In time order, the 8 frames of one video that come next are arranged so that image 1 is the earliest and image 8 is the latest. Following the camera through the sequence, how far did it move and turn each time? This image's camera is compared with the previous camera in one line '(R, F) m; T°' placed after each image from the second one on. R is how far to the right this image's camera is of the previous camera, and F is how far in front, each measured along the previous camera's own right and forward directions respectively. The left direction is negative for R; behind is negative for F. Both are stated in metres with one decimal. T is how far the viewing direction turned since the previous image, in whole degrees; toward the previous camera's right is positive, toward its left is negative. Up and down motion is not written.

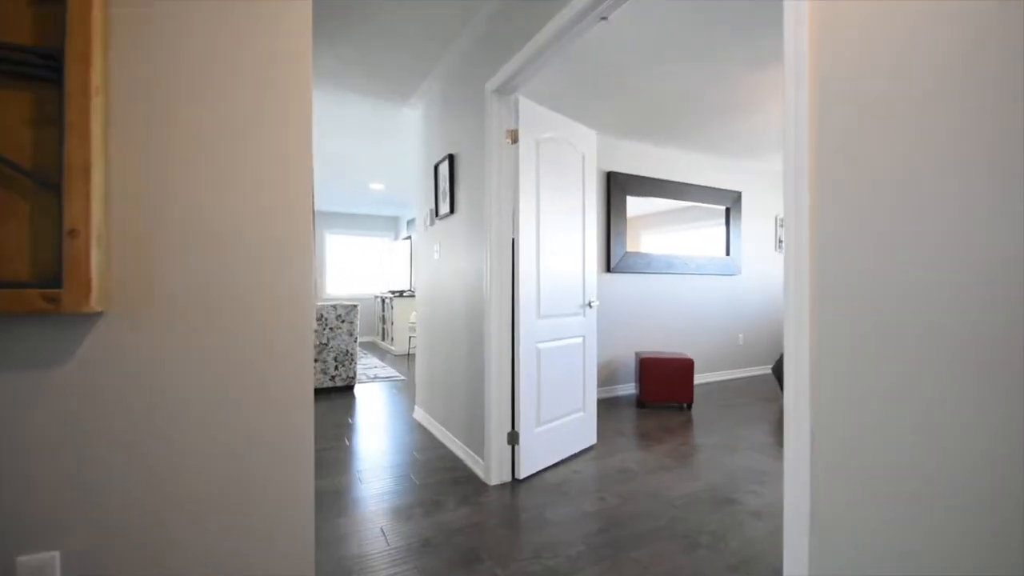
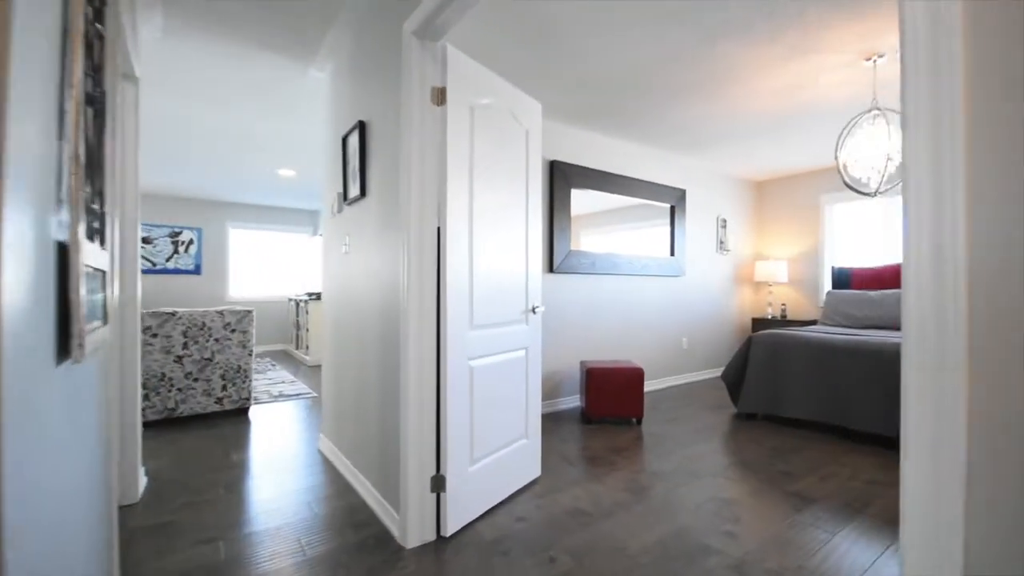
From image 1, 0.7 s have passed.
(+0.1, +0.6) m; +8°
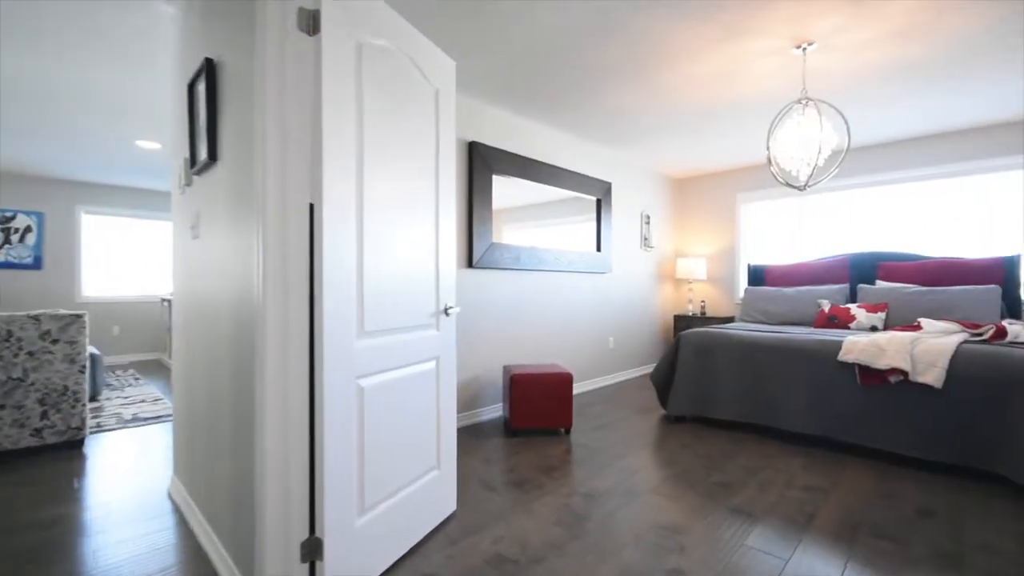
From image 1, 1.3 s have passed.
(+0.1, +0.5) m; +9°
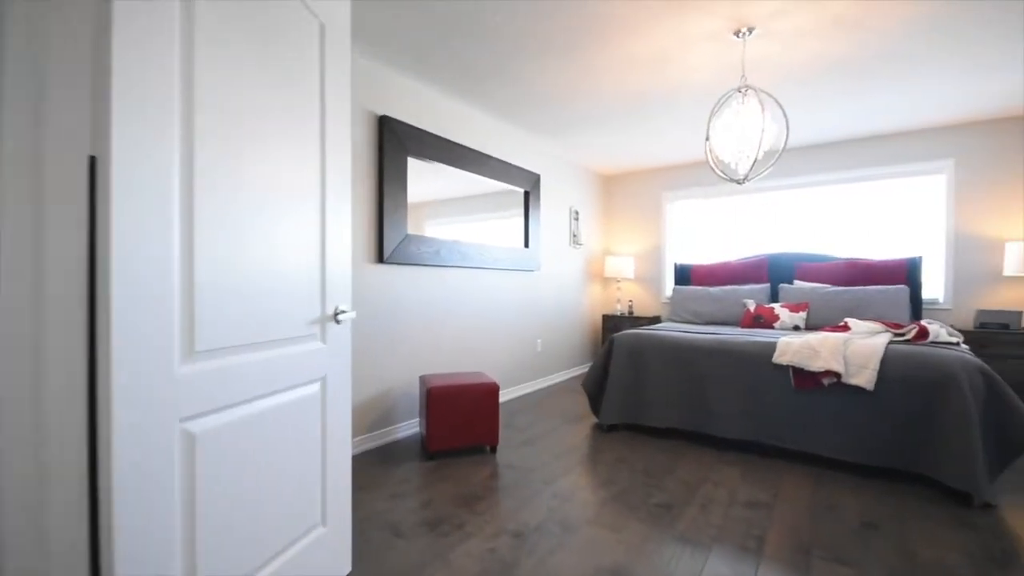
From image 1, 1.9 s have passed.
(+0.1, +0.5) m; +9°
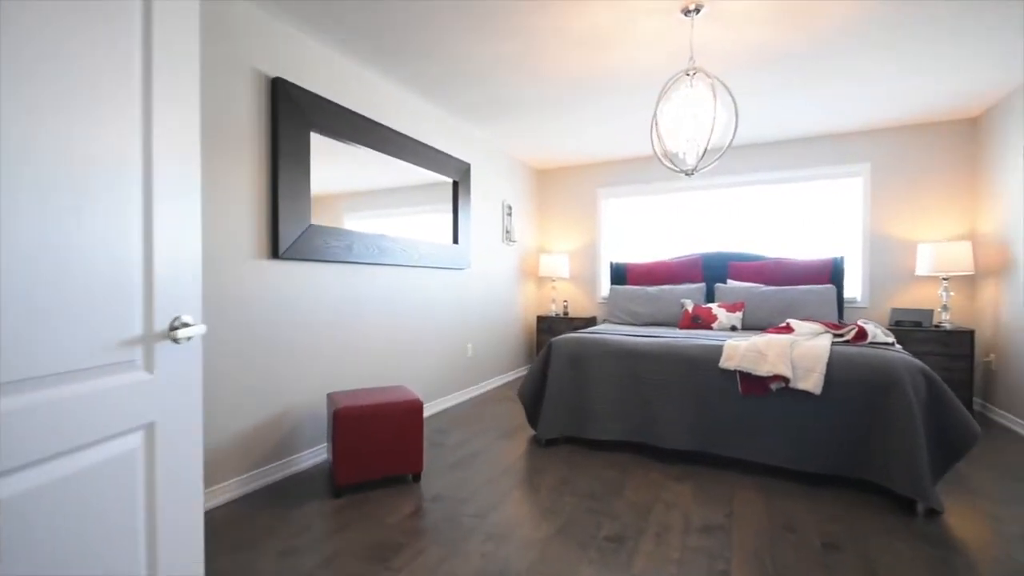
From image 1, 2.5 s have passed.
(0.0, +0.5) m; +8°
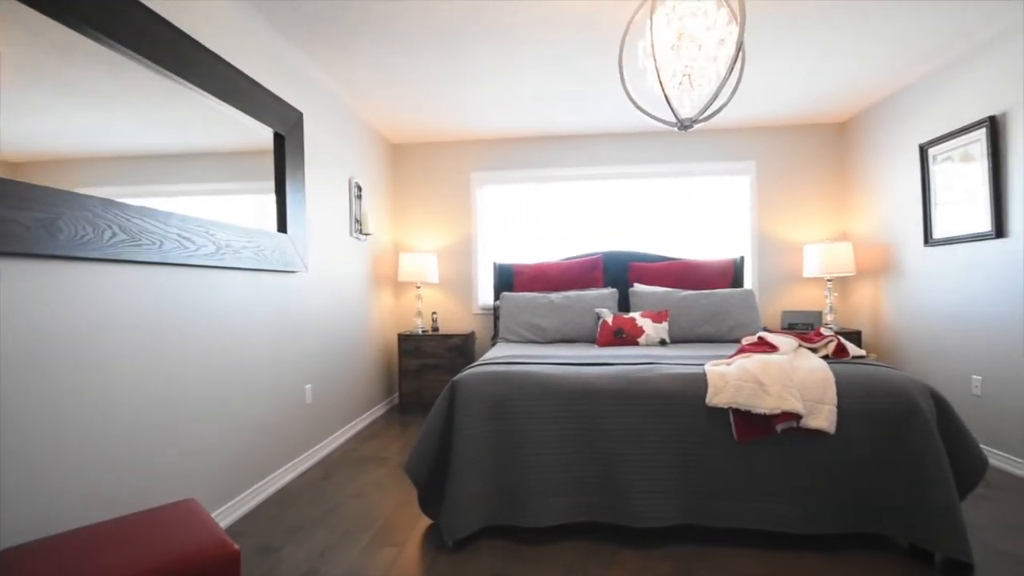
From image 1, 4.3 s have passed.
(+0.7, +0.3) m; +6°
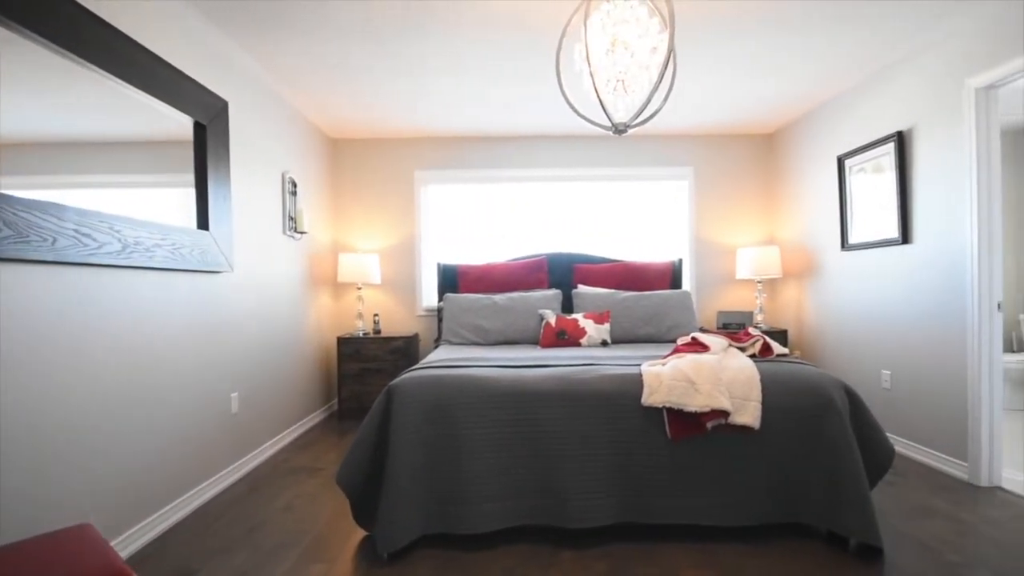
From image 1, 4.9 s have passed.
(0.0, 0.0) m; +6°
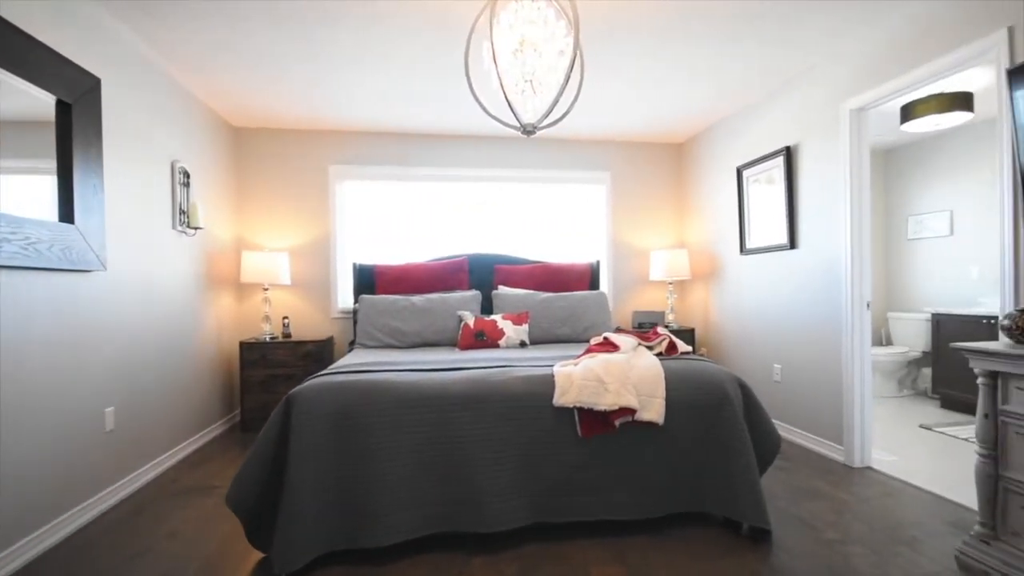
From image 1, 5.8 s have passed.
(+0.1, 0.0) m; +8°
